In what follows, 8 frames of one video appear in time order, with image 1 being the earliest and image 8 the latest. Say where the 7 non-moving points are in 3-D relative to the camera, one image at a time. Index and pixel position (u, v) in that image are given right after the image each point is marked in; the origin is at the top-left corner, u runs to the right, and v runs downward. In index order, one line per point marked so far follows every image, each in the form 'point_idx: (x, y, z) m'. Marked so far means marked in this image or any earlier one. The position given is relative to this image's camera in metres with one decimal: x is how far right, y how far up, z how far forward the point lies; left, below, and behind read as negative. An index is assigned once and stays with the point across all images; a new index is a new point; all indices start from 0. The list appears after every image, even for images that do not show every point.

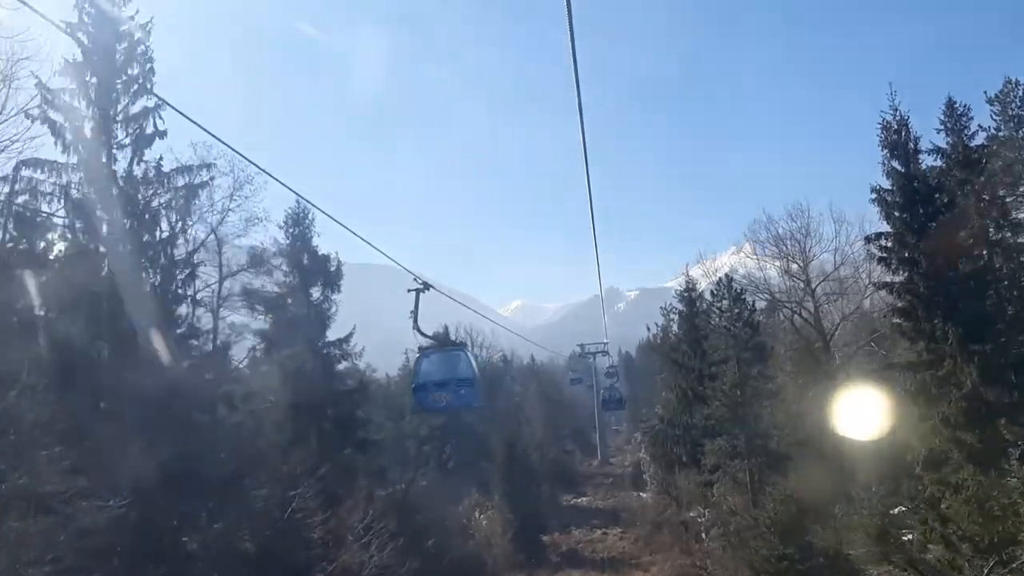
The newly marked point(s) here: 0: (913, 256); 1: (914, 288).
0: (+9.6, +0.8, +20.0) m
1: (+9.5, 0.0, +19.9) m
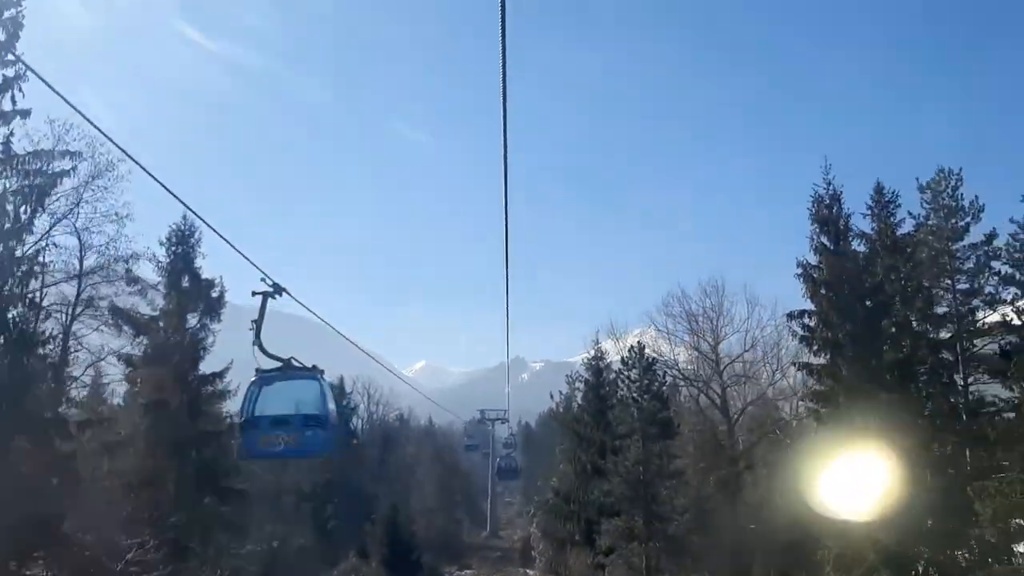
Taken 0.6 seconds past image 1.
0: (+7.4, -1.1, +19.0) m
1: (+7.2, -1.9, +18.8) m
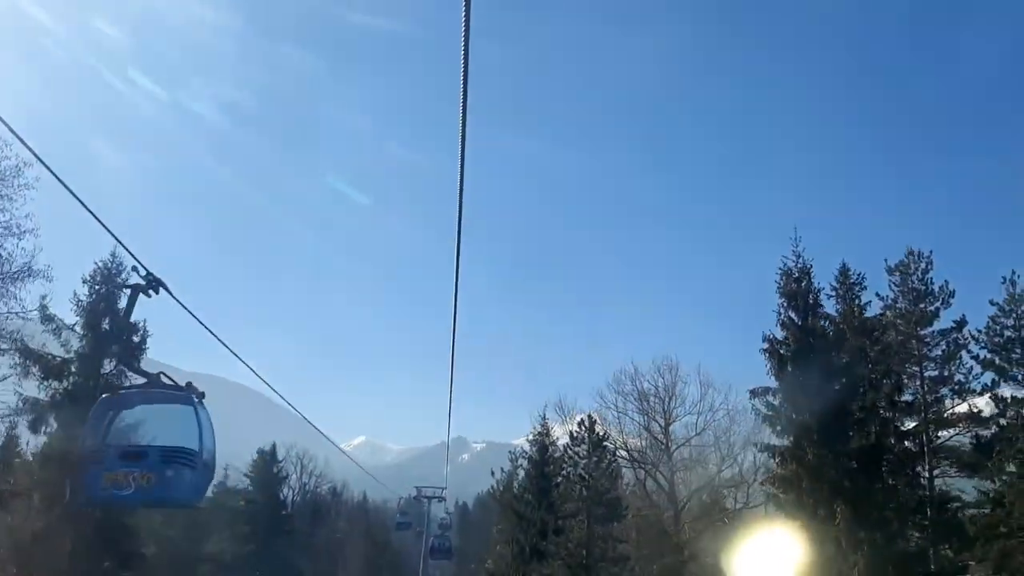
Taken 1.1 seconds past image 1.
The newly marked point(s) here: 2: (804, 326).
0: (+6.2, -2.8, +17.9) m
1: (+6.0, -3.5, +17.6) m
2: (+6.5, -0.8, +18.8) m
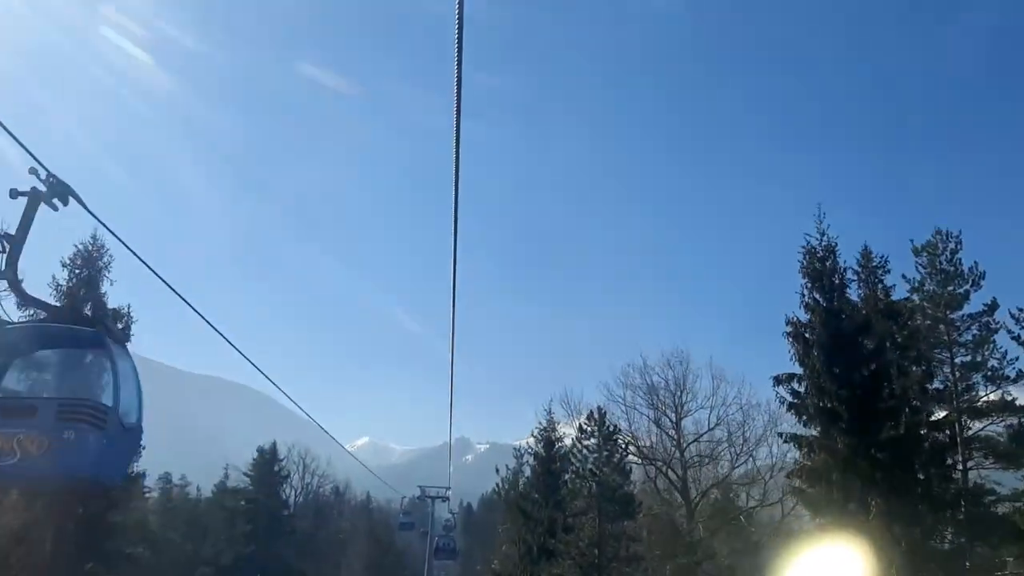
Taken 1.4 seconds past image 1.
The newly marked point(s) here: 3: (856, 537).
0: (+6.4, -2.4, +16.7) m
1: (+6.2, -3.1, +16.4) m
2: (+6.6, -0.4, +17.6) m
3: (+6.4, -4.7, +15.8) m
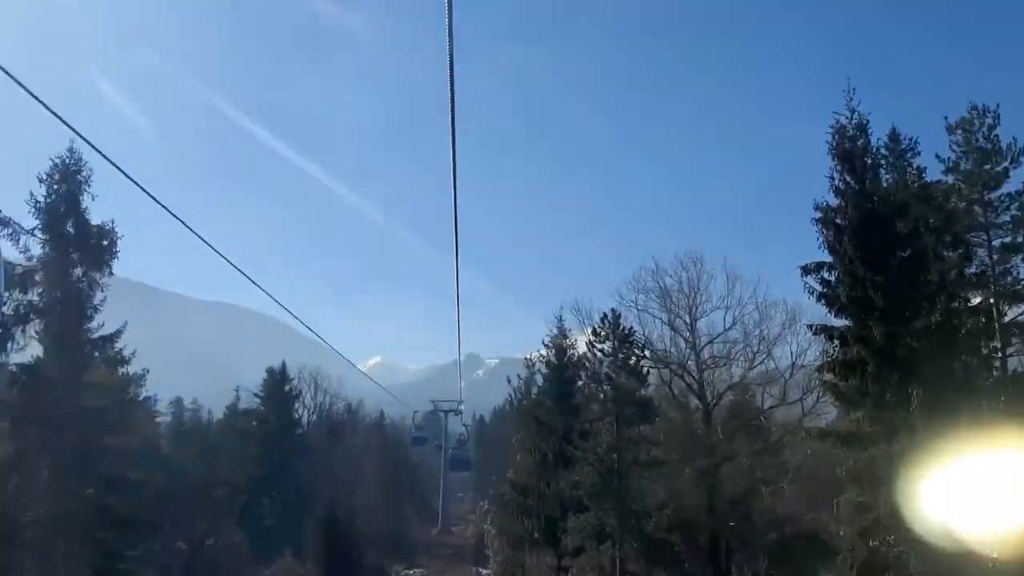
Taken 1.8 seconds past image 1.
0: (+6.6, -0.1, +15.6) m
1: (+6.4, -0.9, +15.3) m
2: (+6.7, +1.9, +16.2) m
3: (+6.7, -2.5, +14.9) m
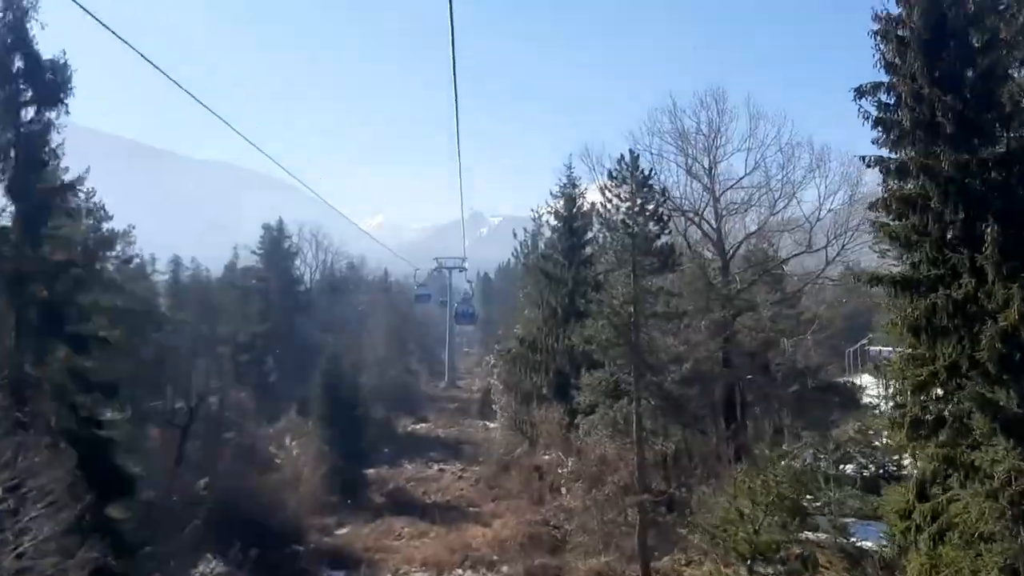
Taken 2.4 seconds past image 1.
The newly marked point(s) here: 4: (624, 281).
0: (+6.7, +2.6, +13.3) m
1: (+6.5, +1.9, +13.2) m
2: (+6.8, +4.8, +13.6) m
3: (+6.9, +0.2, +13.0) m
4: (+2.7, +0.2, +20.1) m
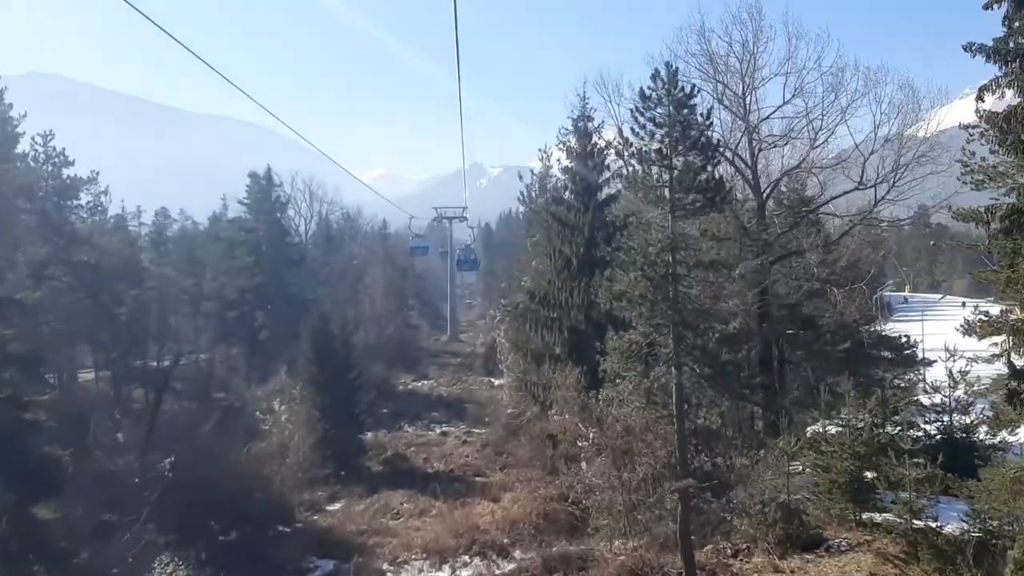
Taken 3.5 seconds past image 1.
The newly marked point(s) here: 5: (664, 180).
0: (+6.9, +3.4, +9.8) m
1: (+6.7, +2.6, +9.8) m
2: (+7.0, +5.5, +10.0) m
3: (+7.1, +0.9, +9.7) m
4: (+2.9, +1.3, +16.8) m
5: (+2.9, +2.0, +16.3) m
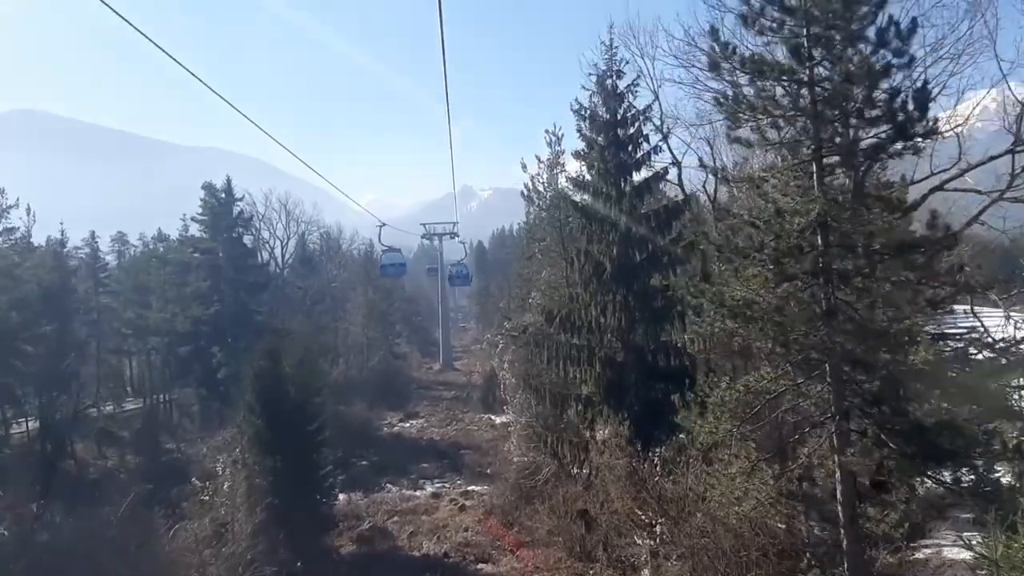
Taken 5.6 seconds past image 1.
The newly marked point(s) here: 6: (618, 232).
0: (+7.1, +3.6, +2.8) m
1: (+7.0, +2.8, +2.8) m
2: (+7.2, +5.7, +3.1) m
3: (+7.4, +1.1, +2.7) m
4: (+3.1, +1.2, +9.7) m
5: (+3.2, +1.9, +9.2) m
6: (+2.4, +1.2, +19.1) m
